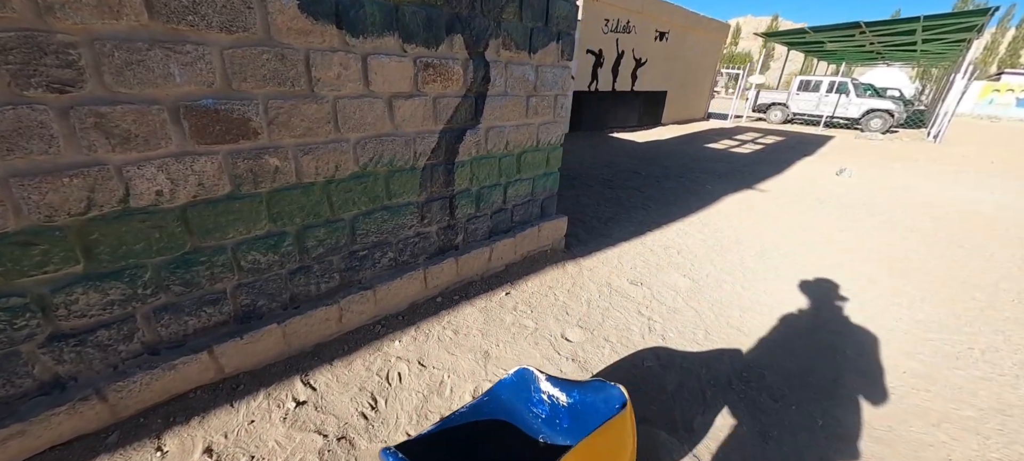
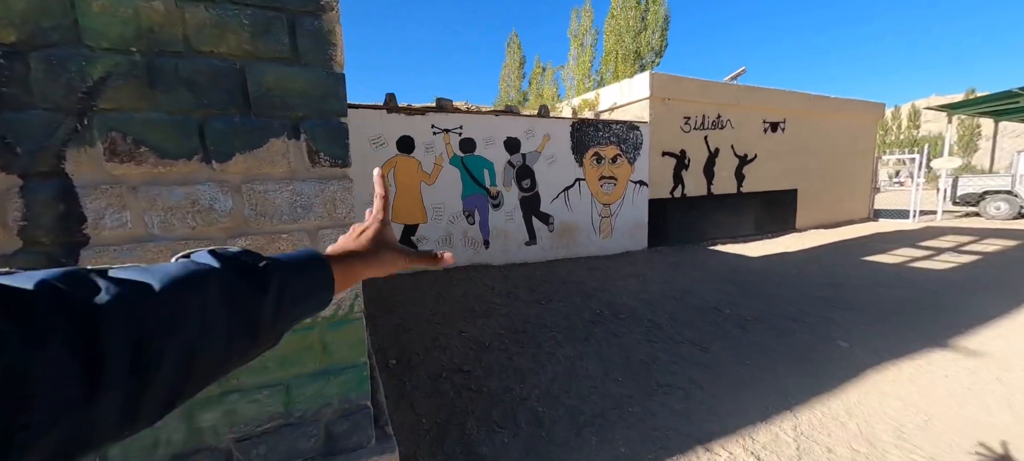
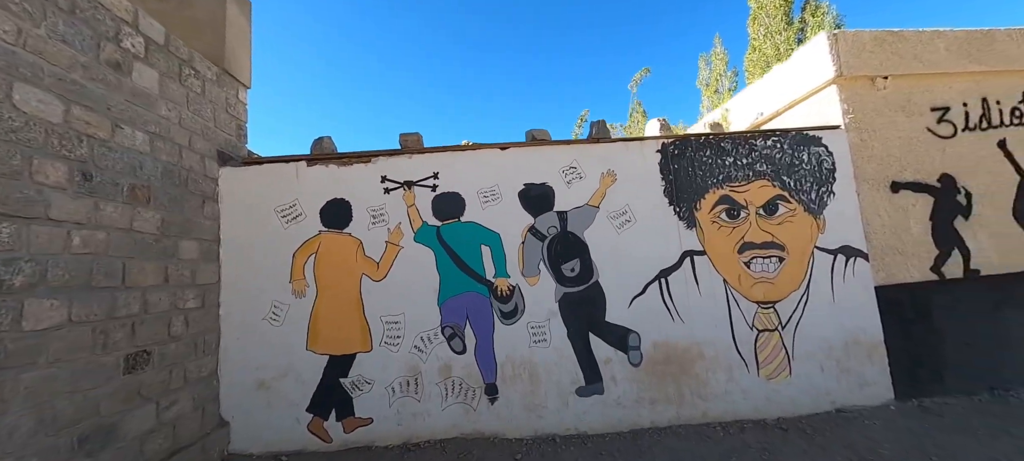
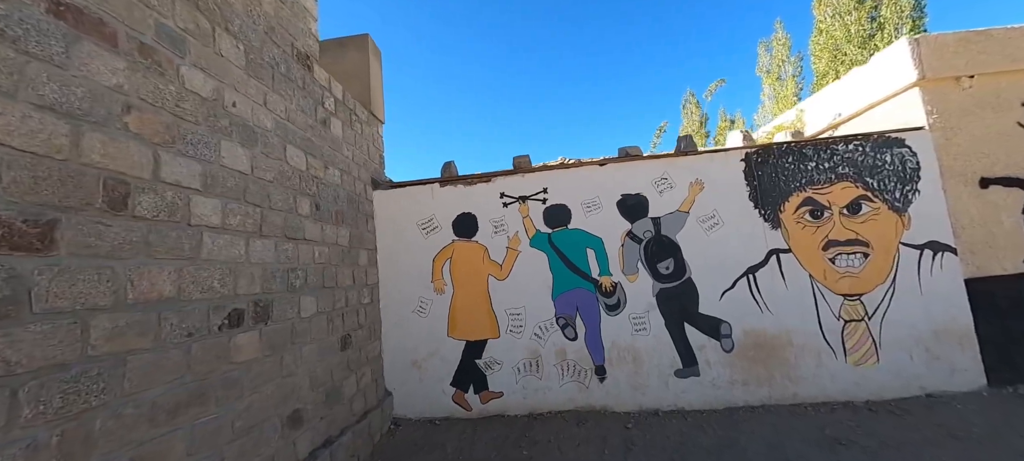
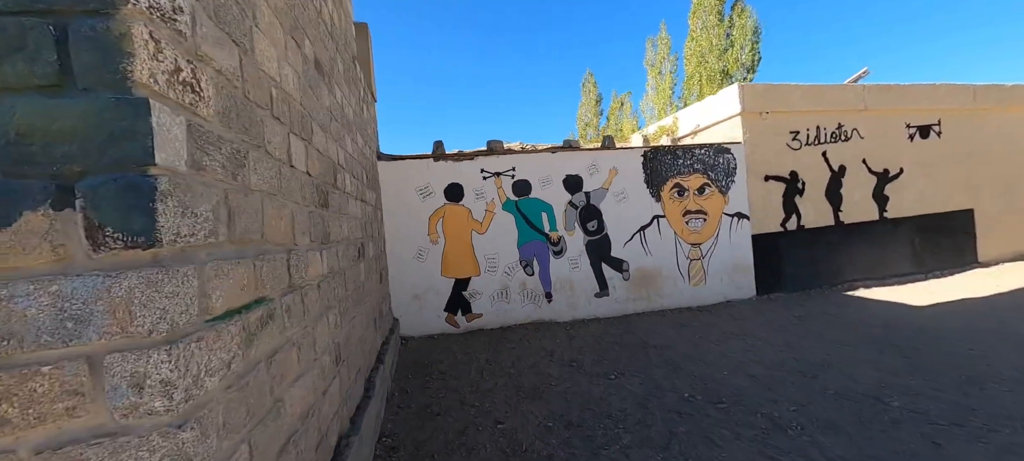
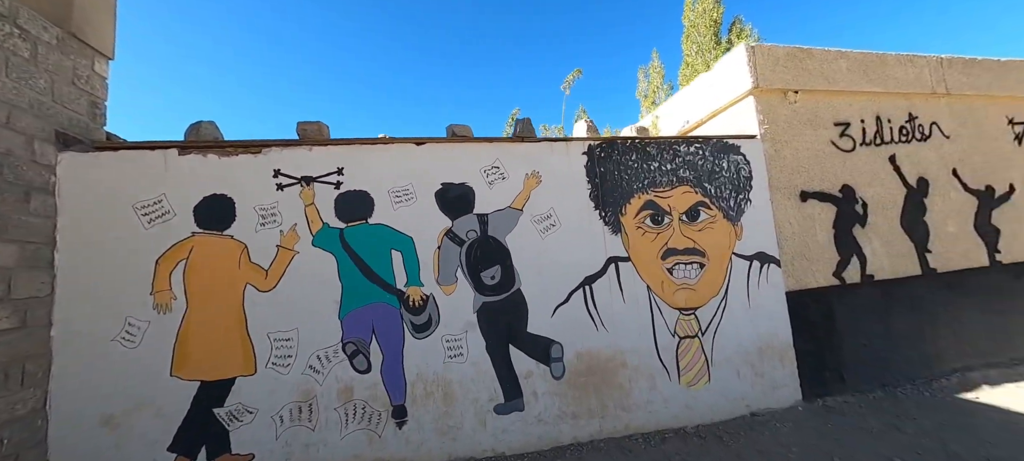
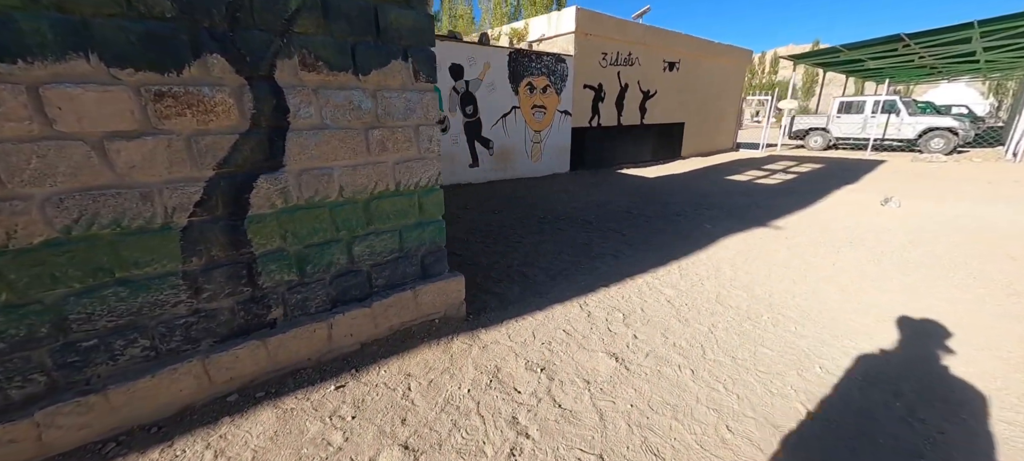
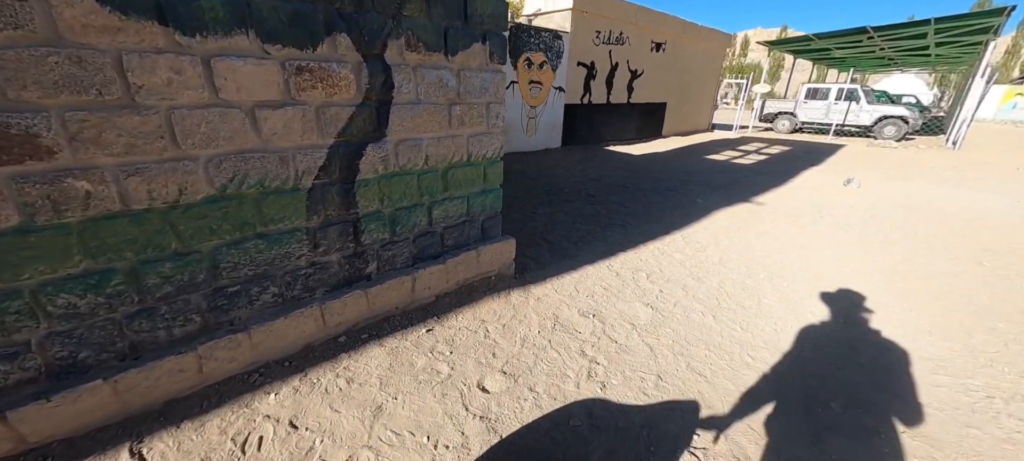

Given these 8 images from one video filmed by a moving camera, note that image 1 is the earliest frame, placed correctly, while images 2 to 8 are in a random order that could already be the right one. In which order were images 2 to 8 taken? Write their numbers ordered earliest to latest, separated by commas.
8, 7, 2, 5, 4, 3, 6
